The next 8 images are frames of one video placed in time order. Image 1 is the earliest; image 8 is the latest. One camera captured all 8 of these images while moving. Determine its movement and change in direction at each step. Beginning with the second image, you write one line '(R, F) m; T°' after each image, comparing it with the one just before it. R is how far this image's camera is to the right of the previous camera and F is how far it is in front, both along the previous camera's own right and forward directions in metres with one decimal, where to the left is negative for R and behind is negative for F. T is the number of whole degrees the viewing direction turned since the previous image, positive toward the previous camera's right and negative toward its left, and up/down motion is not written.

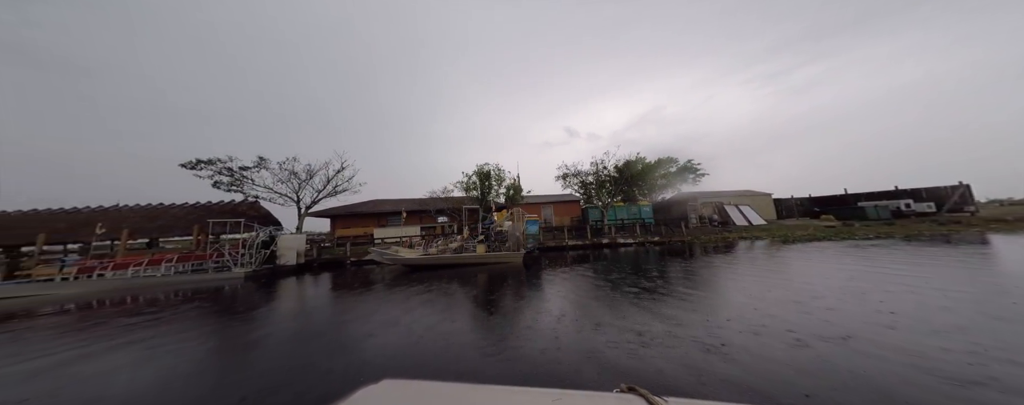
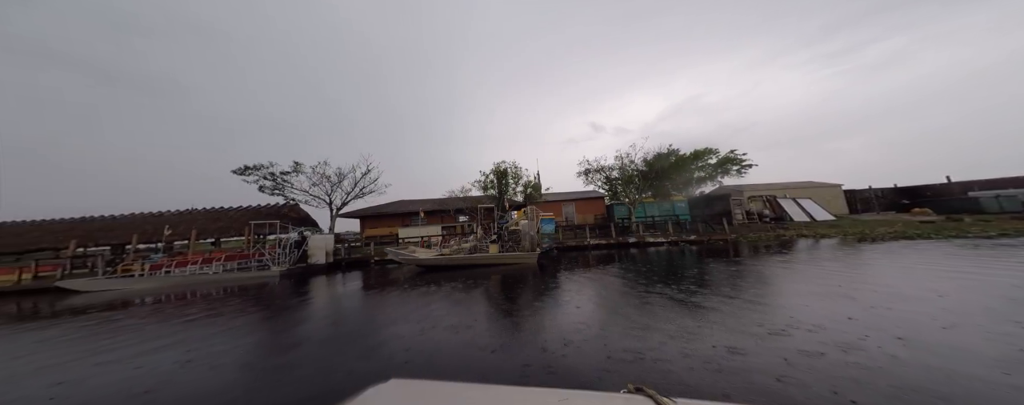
(-0.1, +0.3) m; -4°
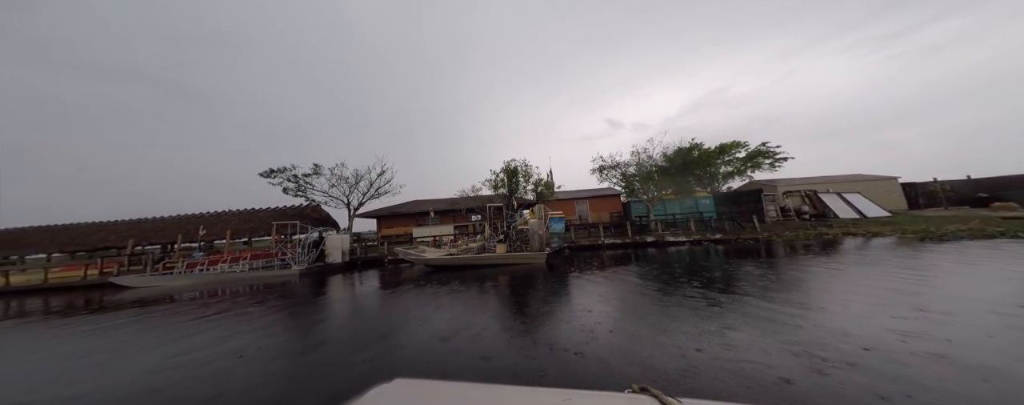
(0.0, +0.2) m; -2°
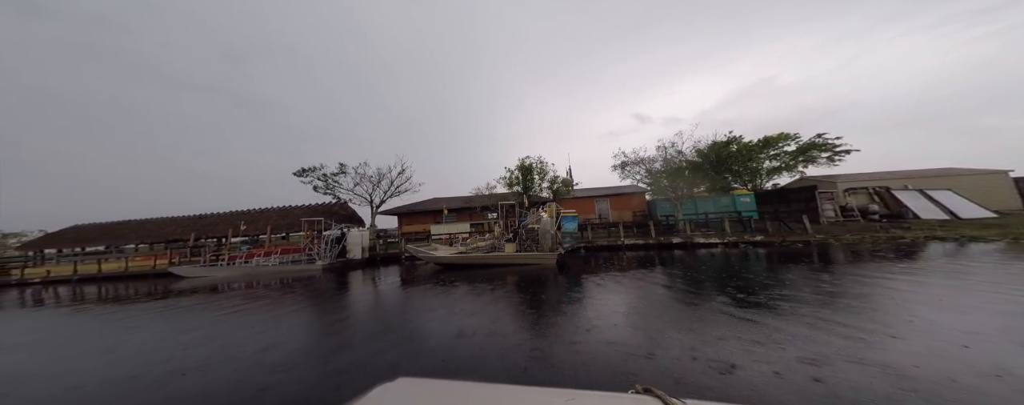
(-0.1, +0.3) m; -3°
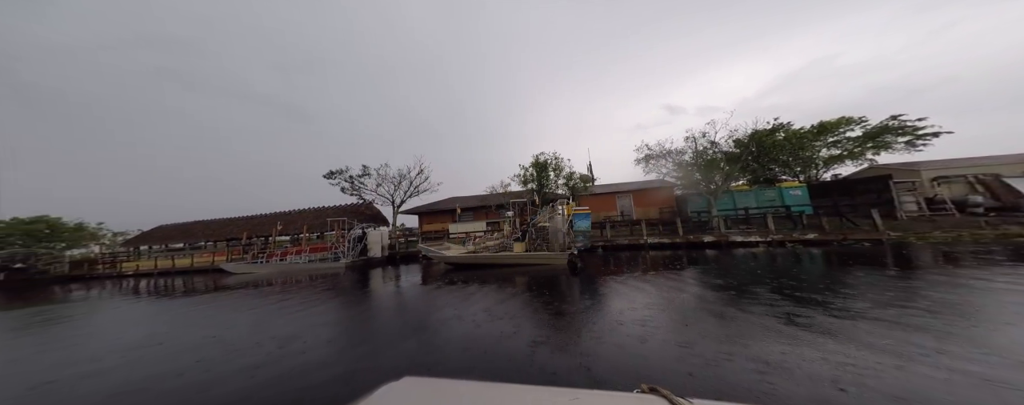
(-0.1, +0.3) m; -3°
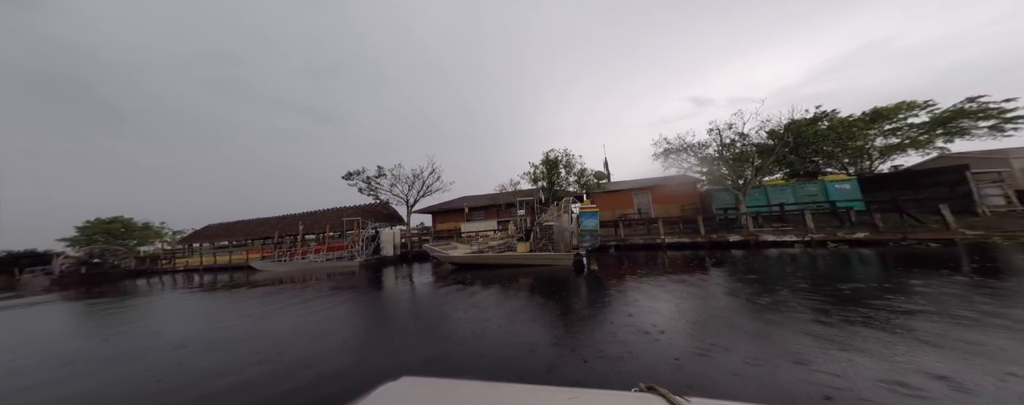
(-0.1, +0.3) m; -2°
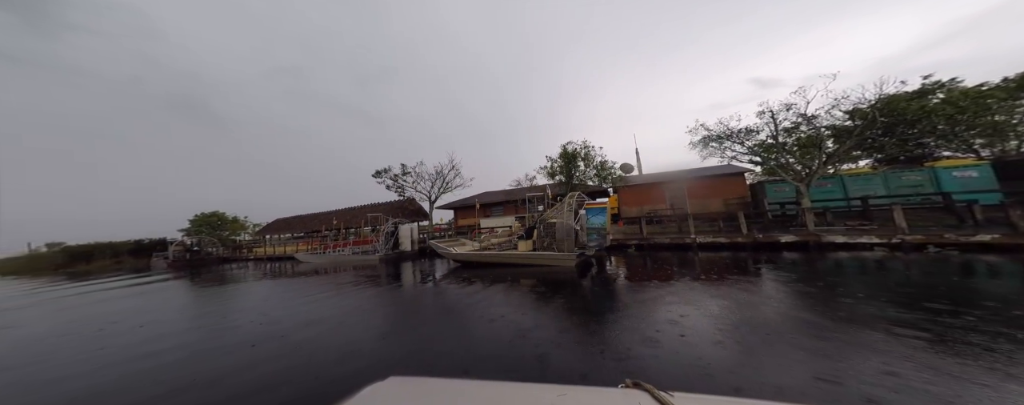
(-0.1, +0.6) m; -3°
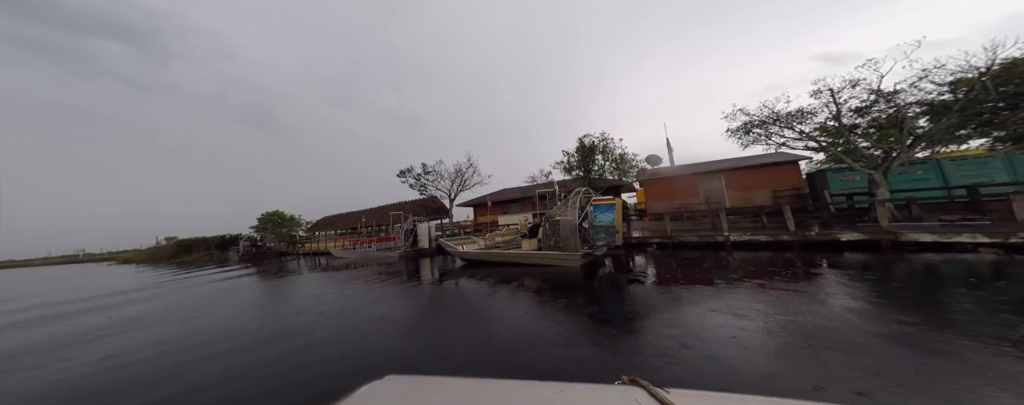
(-0.1, +0.5) m; -3°
